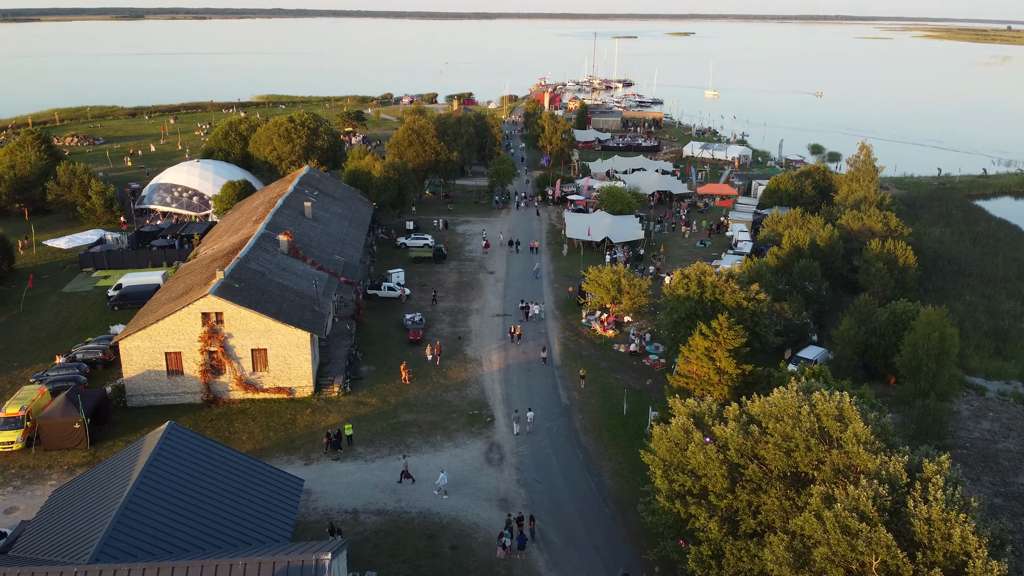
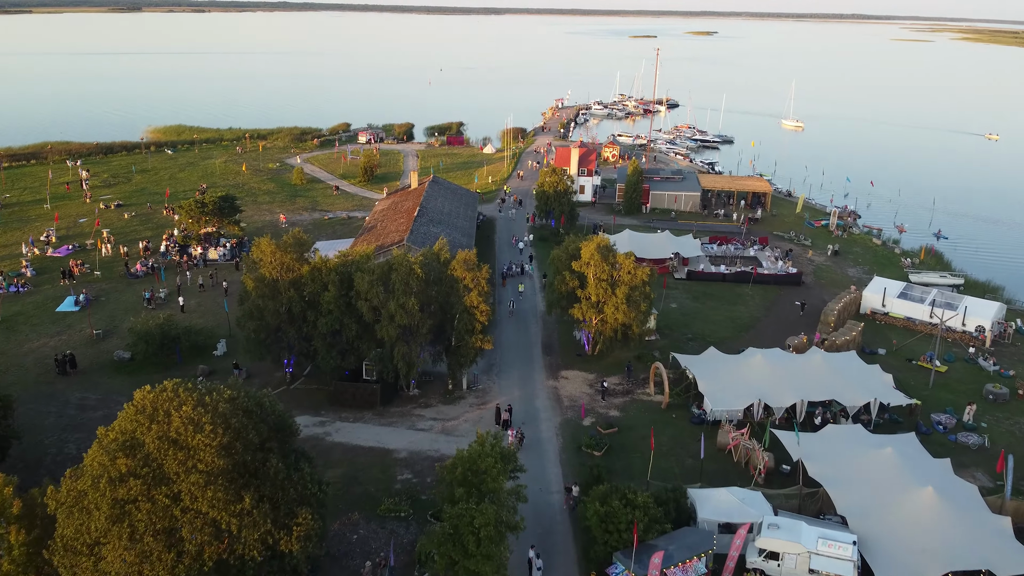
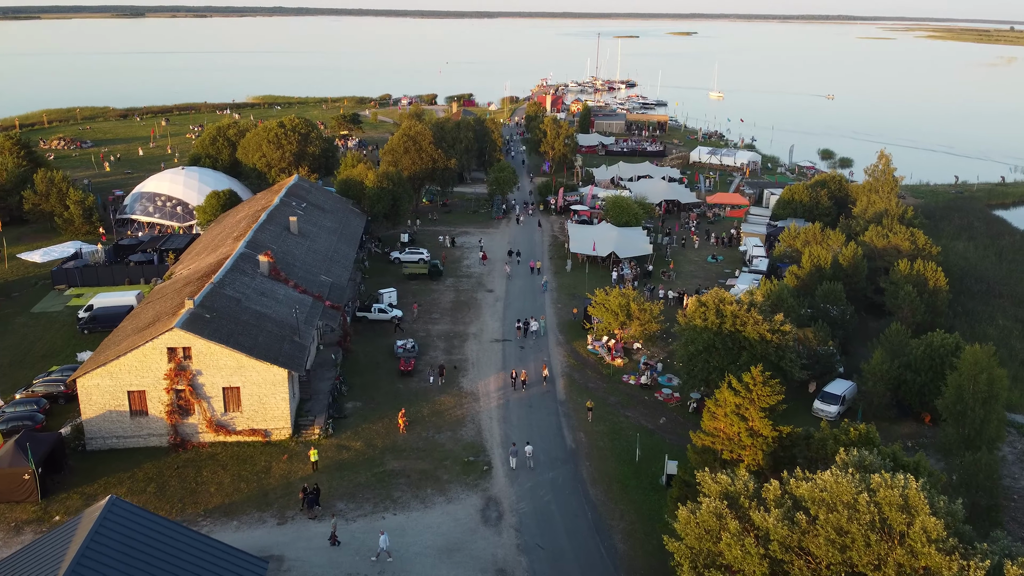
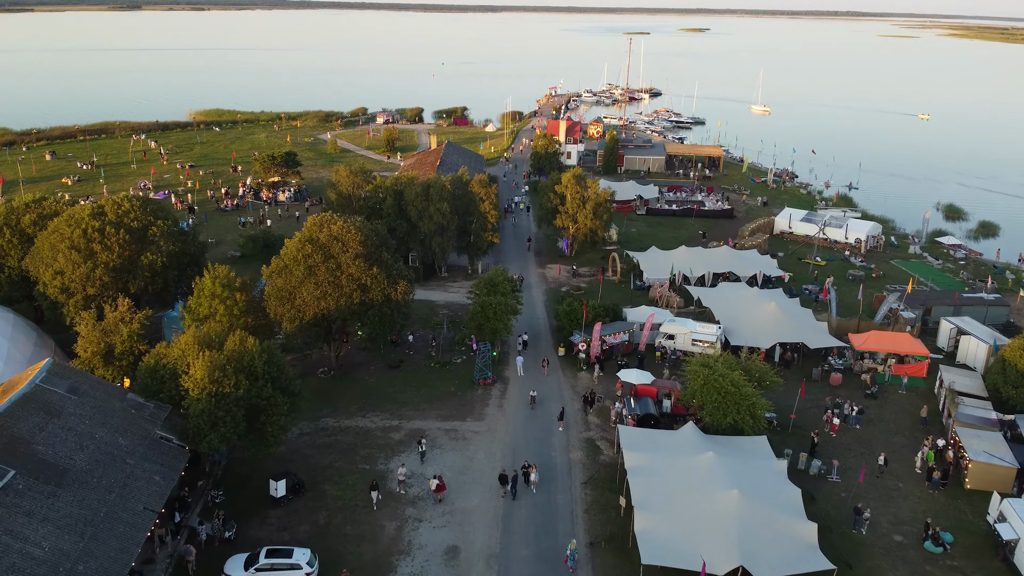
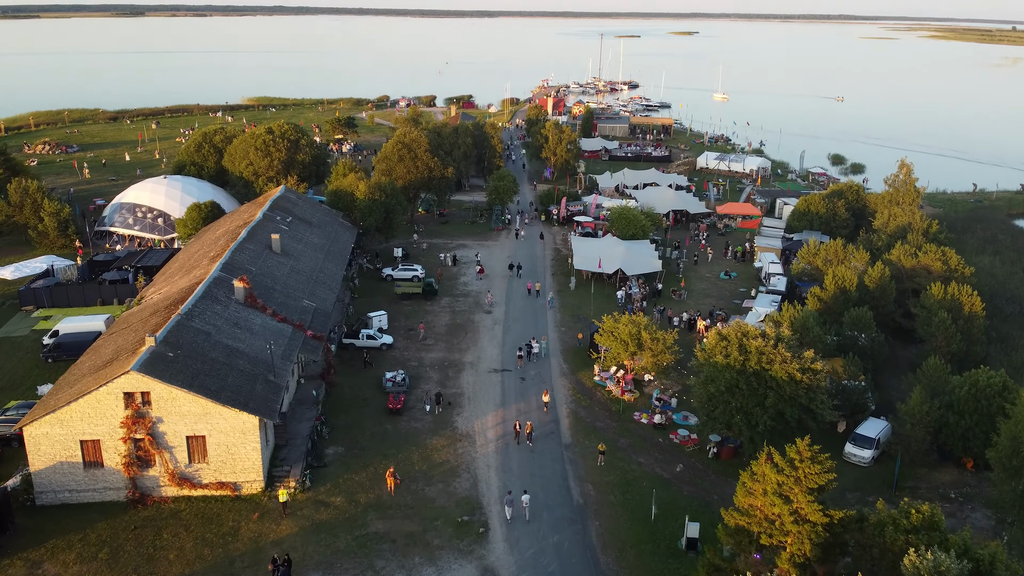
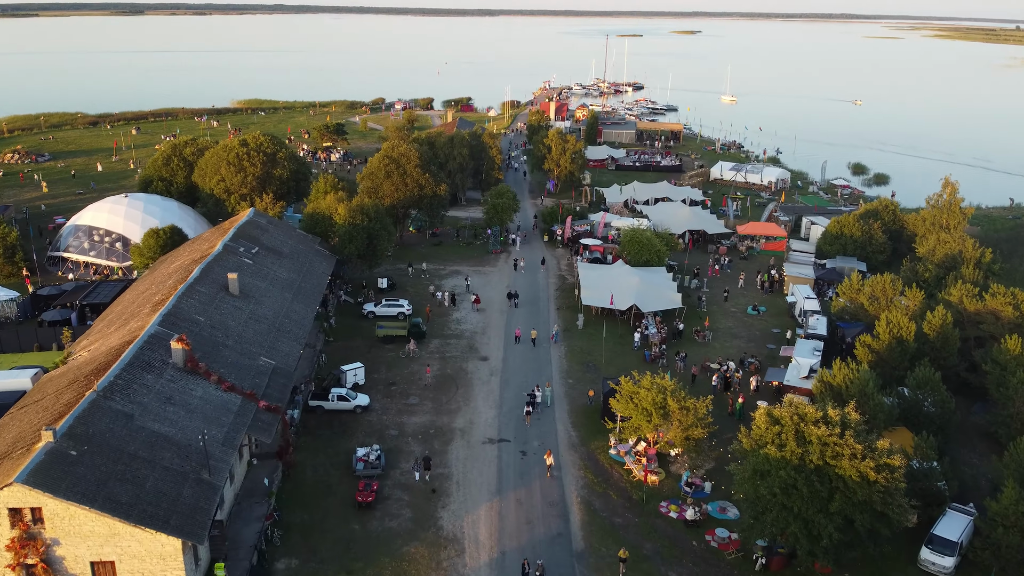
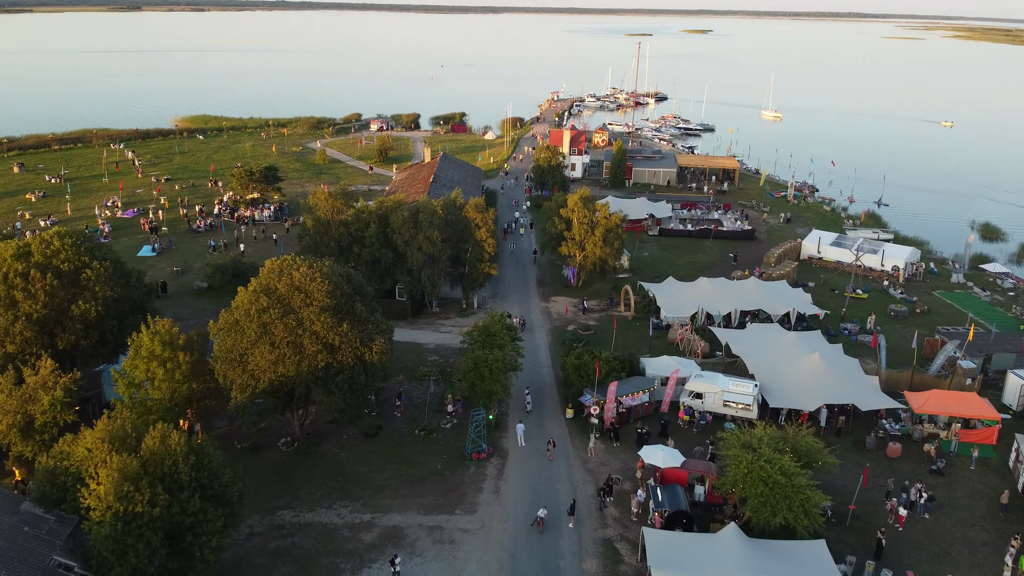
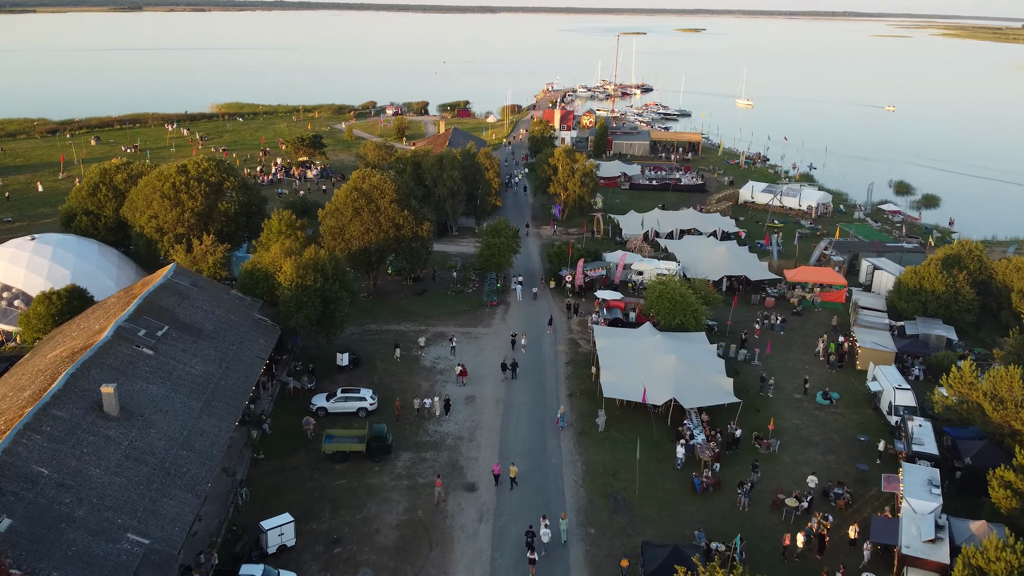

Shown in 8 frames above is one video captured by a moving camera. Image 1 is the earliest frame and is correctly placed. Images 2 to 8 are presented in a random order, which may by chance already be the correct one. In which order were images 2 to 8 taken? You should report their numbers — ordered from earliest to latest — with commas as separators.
3, 5, 6, 8, 4, 7, 2
